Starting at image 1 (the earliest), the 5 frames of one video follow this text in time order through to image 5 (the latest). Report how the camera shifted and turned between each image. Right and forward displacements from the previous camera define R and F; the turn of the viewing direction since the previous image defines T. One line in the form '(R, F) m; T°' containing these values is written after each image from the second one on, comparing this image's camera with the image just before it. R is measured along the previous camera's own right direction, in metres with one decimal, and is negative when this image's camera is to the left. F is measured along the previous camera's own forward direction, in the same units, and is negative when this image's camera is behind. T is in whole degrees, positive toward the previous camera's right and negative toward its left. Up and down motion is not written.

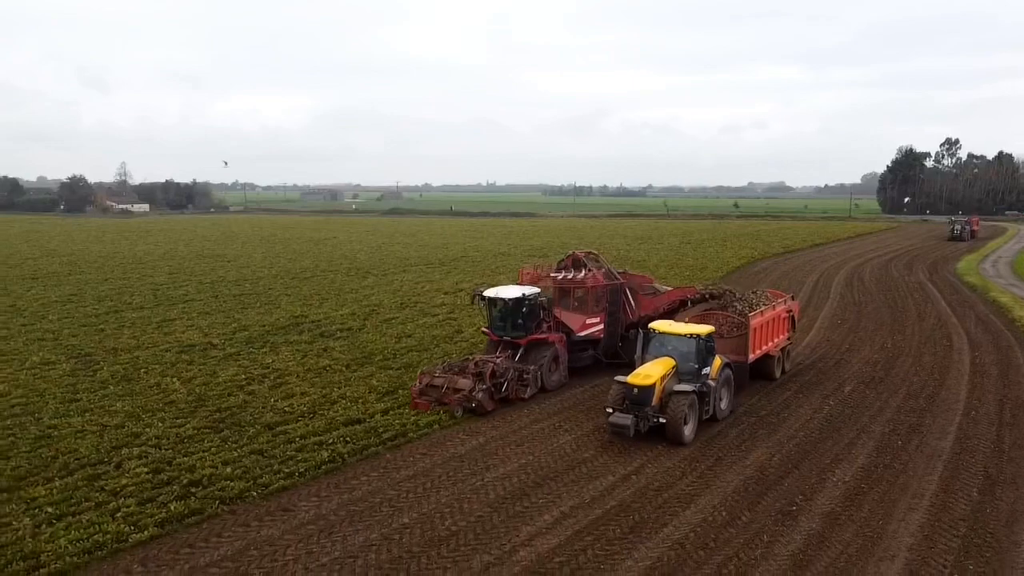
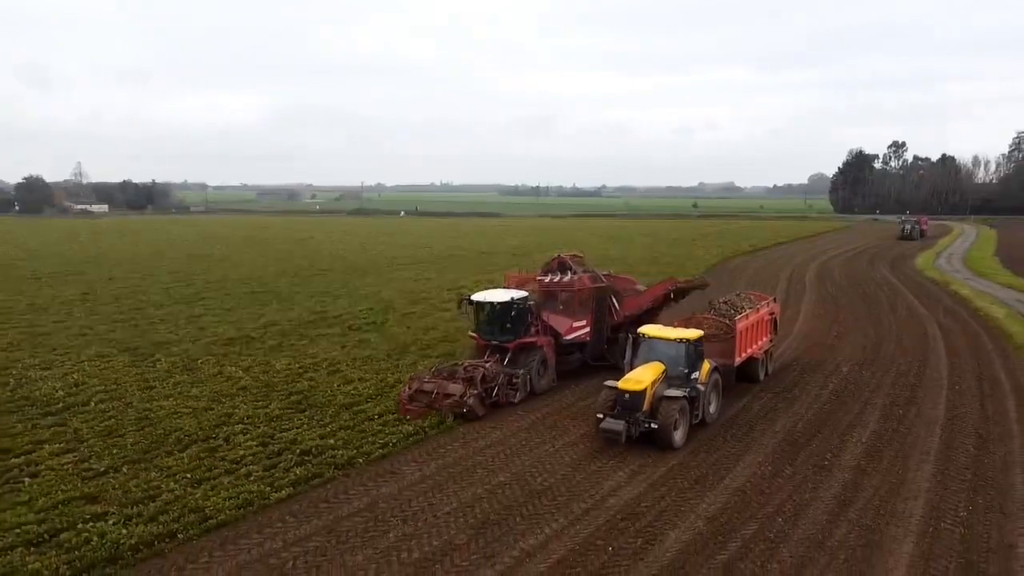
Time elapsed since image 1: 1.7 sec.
(-1.9, -1.4) m; +3°
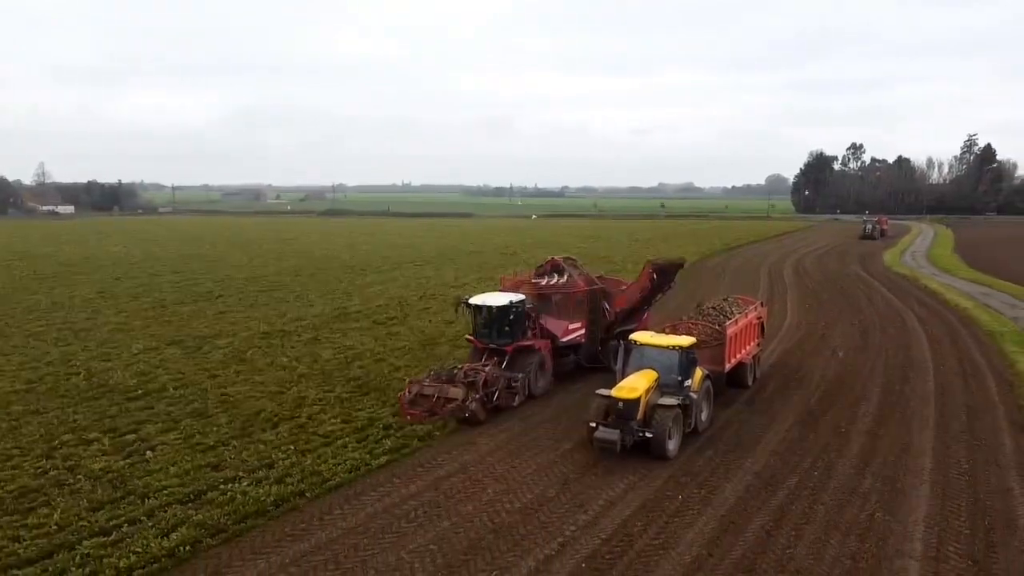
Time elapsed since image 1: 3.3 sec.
(-1.7, -1.3) m; +3°
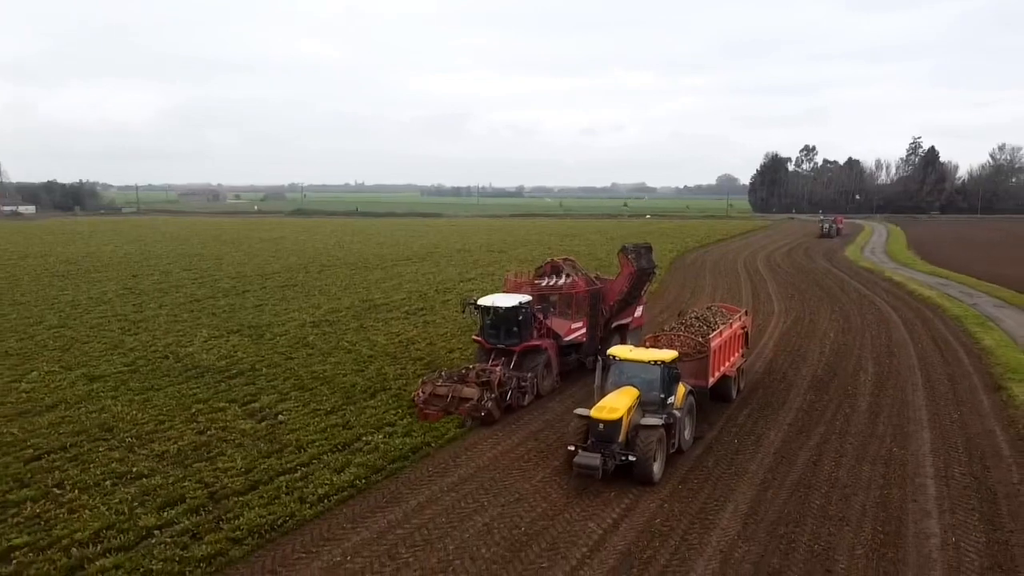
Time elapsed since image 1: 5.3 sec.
(-2.2, -2.0) m; +3°
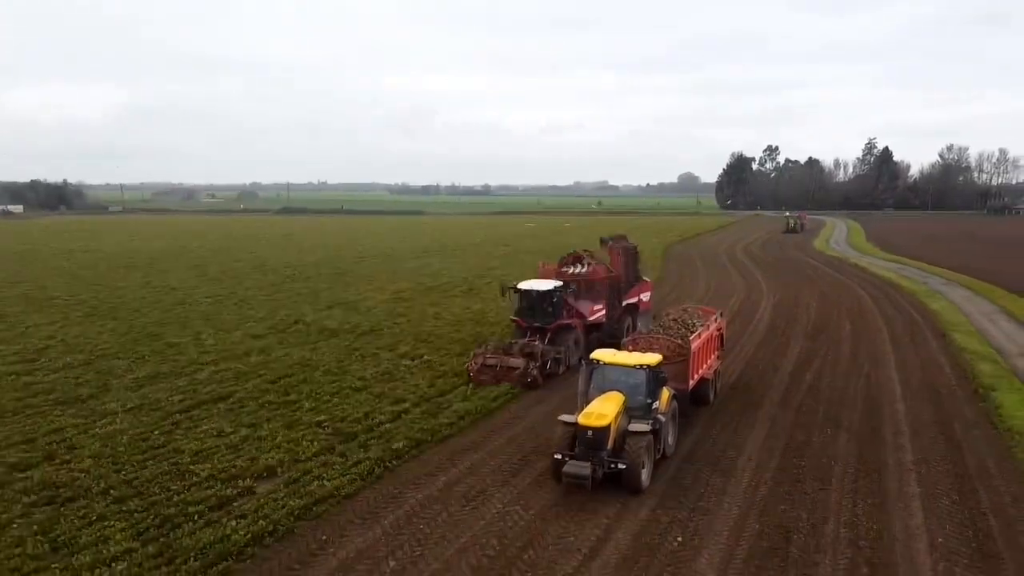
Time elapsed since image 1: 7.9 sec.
(-2.9, -4.5) m; +3°
